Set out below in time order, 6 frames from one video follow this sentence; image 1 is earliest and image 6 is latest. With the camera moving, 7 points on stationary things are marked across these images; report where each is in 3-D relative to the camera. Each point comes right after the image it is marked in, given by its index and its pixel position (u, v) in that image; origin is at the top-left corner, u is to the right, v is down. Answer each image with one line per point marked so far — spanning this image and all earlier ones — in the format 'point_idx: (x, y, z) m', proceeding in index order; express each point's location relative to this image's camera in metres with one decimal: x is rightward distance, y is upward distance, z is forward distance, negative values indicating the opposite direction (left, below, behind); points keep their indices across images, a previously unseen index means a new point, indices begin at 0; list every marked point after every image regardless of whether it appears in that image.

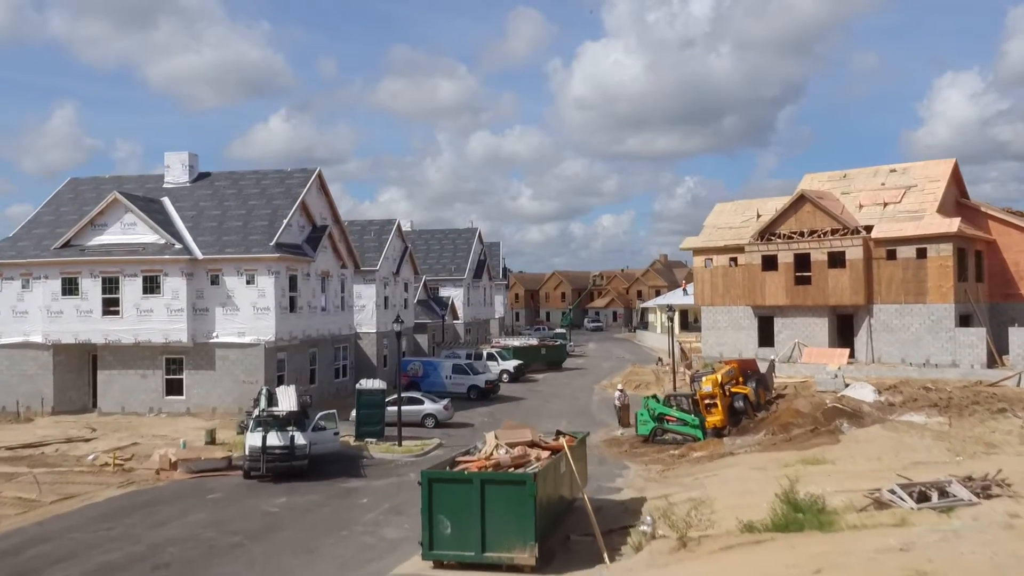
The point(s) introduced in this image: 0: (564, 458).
0: (+0.6, -2.0, +14.6) m
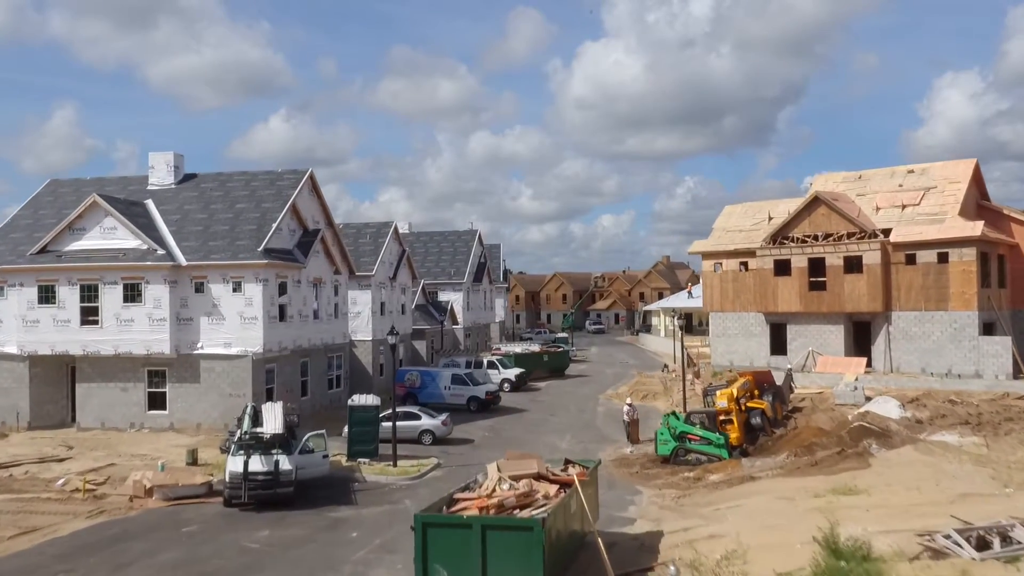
0: (+0.7, -2.1, +13.1) m
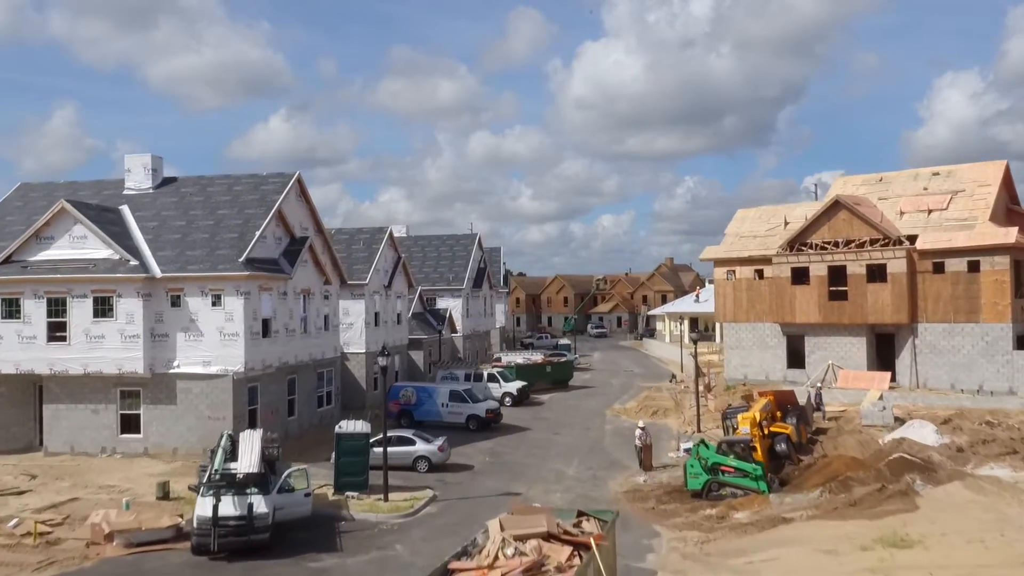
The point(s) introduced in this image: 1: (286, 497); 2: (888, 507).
0: (+0.7, -2.4, +11.1) m
1: (-3.0, -2.8, +17.0) m
2: (+4.8, -2.8, +16.3) m
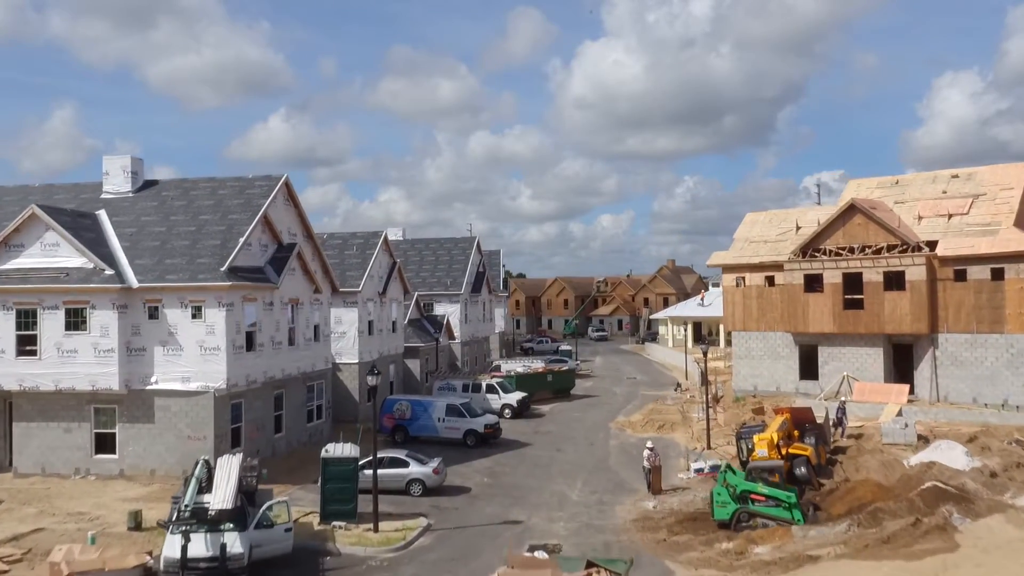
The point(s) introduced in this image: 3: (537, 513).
0: (+0.7, -2.6, +9.7) m
1: (-3.0, -3.0, +15.6) m
2: (+4.8, -3.0, +14.8) m
3: (+0.4, -3.6, +20.0) m
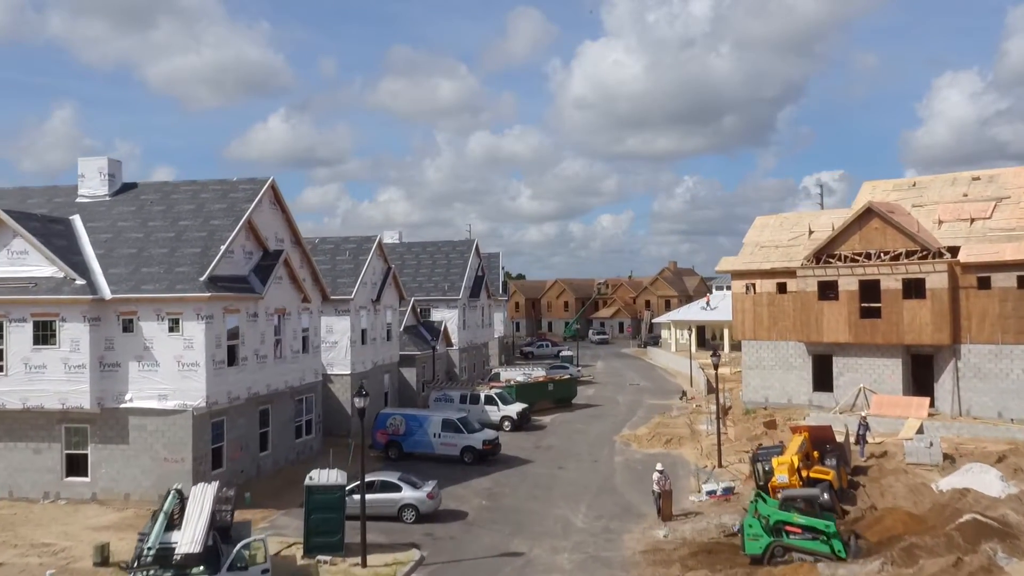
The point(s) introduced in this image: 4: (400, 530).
0: (+0.7, -2.7, +8.2) m
1: (-3.0, -3.2, +14.1) m
2: (+4.8, -3.2, +13.4) m
3: (+0.4, -3.7, +18.5) m
4: (-1.7, -3.7, +19.3) m
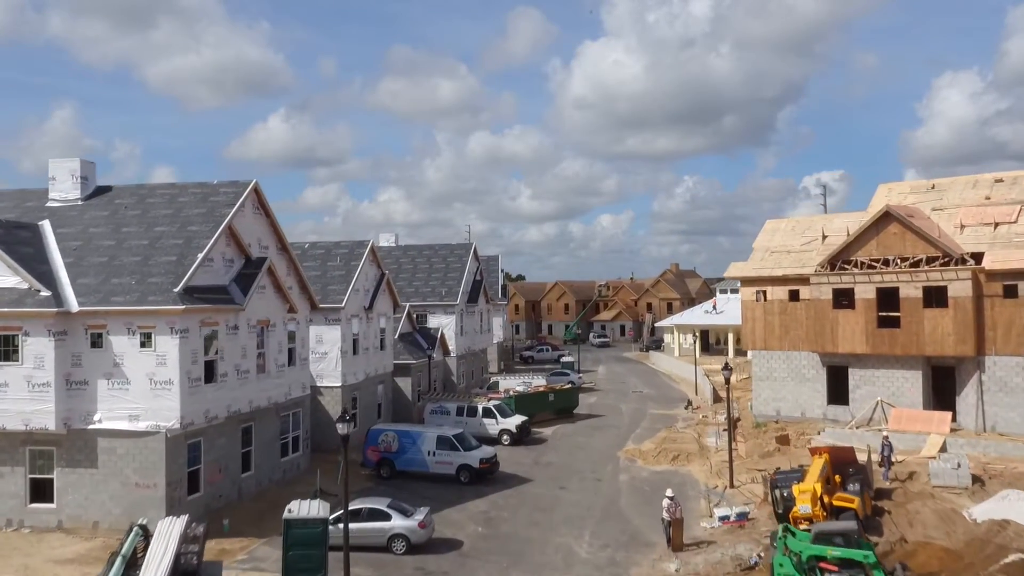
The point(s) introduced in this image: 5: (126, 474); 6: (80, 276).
0: (+0.7, -2.9, +6.7) m
1: (-3.0, -3.4, +12.6) m
2: (+4.8, -3.4, +11.9) m
3: (+0.4, -3.9, +17.0) m
4: (-1.7, -3.9, +17.8) m
5: (-5.8, -2.8, +18.9) m
6: (-6.8, +0.2, +20.0) m
